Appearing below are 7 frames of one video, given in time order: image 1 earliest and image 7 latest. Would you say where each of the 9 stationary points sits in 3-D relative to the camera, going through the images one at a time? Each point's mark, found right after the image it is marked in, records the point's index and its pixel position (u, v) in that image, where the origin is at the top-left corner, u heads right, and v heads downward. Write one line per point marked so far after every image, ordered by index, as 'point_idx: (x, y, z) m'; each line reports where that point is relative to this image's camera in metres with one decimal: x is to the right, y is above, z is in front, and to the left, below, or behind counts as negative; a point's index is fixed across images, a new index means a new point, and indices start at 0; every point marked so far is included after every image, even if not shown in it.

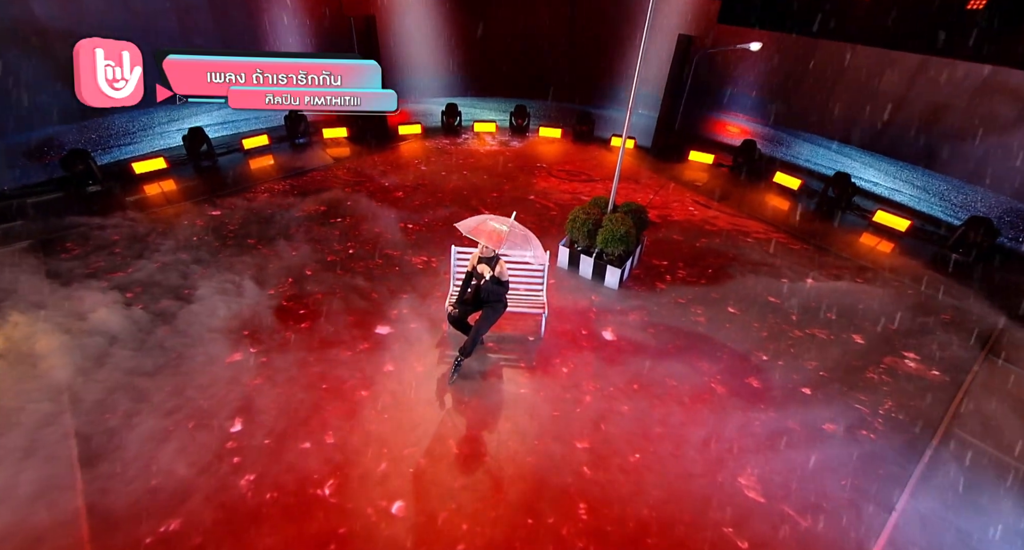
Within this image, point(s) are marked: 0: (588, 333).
0: (+1.1, -0.8, +6.6) m
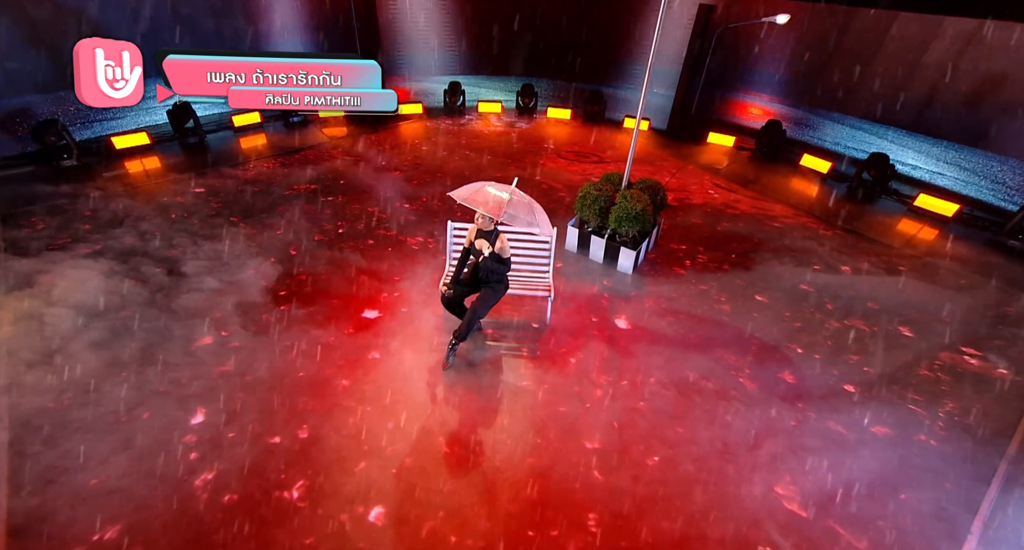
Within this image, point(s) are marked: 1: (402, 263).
0: (+1.1, -0.6, +5.9) m
1: (-1.7, +0.2, +7.1) m
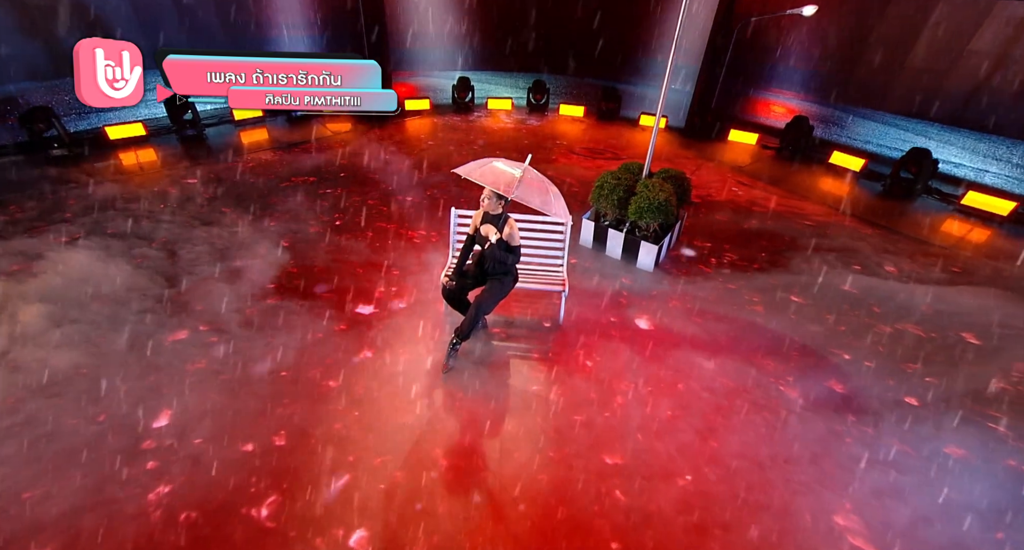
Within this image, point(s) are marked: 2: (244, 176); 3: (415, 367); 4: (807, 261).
0: (+1.2, -0.5, +5.3) m
1: (-1.6, +0.3, +6.6) m
2: (-5.0, +1.9, +8.5) m
3: (-1.0, -0.9, +4.7) m
4: (+4.2, +0.2, +6.5) m
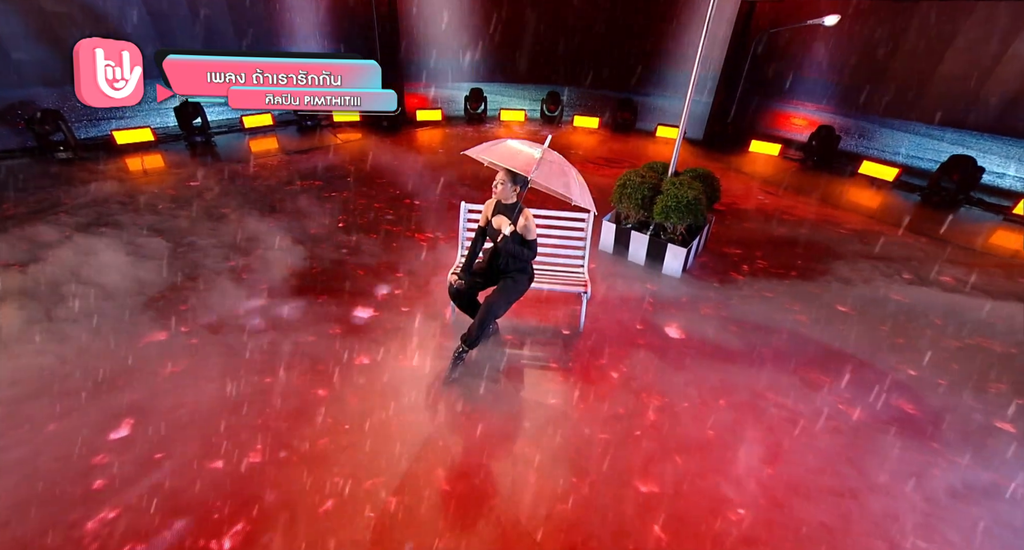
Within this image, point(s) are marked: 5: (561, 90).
0: (+1.4, -0.6, +4.7) m
1: (-1.4, +0.2, +6.1) m
2: (-4.7, +1.7, +8.2) m
3: (-0.9, -0.9, +4.1) m
4: (+4.4, +0.1, +5.9) m
5: (+1.4, +5.2, +12.8) m
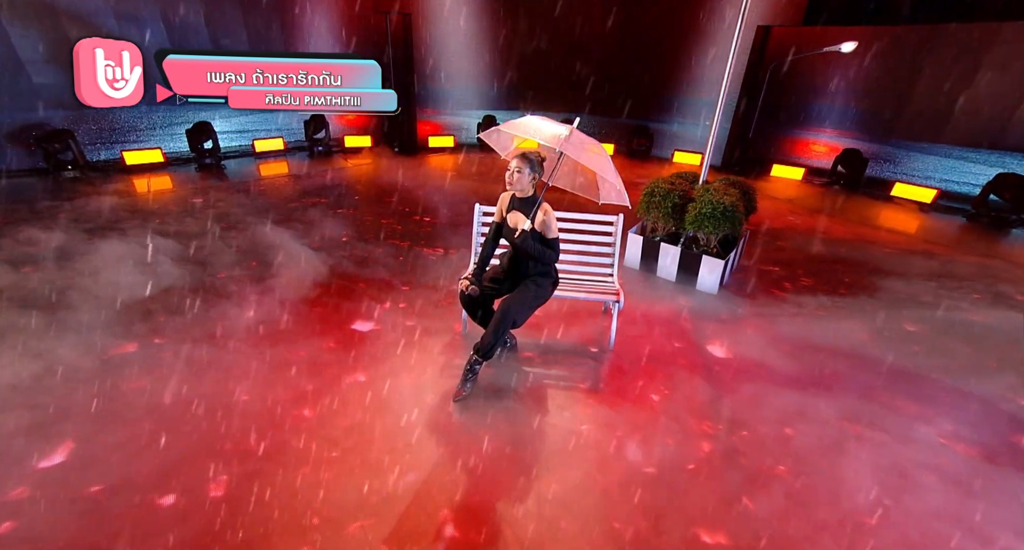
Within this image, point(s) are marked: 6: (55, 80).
0: (+1.5, -0.6, +4.1) m
1: (-1.2, 0.0, +5.6) m
2: (-4.5, +1.3, +7.9) m
3: (-0.7, -0.9, +3.5) m
4: (+4.6, -0.1, +5.3) m
5: (+1.7, +4.3, +12.7) m
6: (-8.1, +3.5, +8.0) m
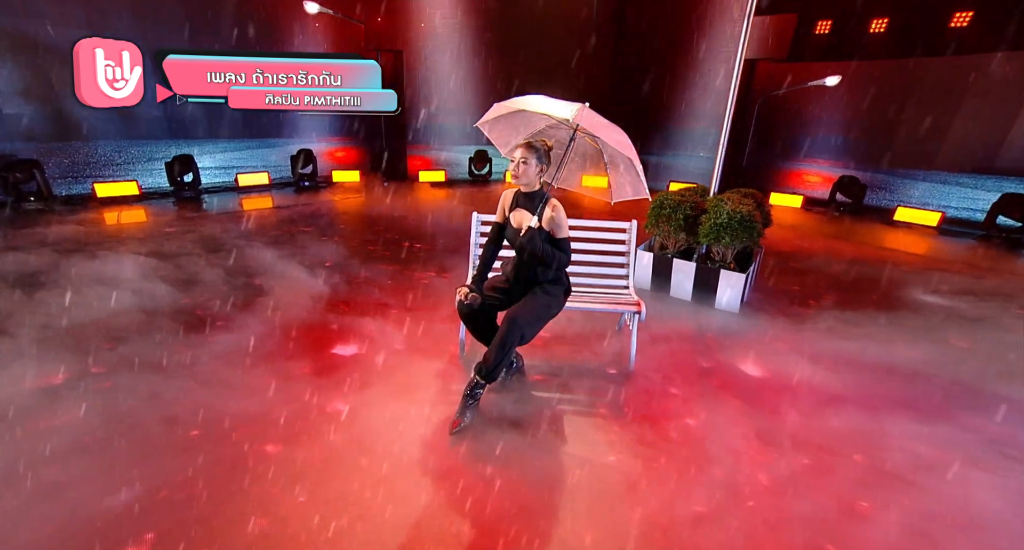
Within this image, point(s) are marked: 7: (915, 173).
0: (+1.6, -0.7, +3.6) m
1: (-1.2, -0.3, +5.1) m
2: (-4.6, +0.8, +7.4) m
3: (-0.7, -1.0, +2.9) m
4: (+4.6, -0.3, +4.9) m
5: (+1.5, +3.3, +12.6) m
6: (-8.2, +2.9, +7.7) m
7: (+8.5, +2.2, +9.6) m
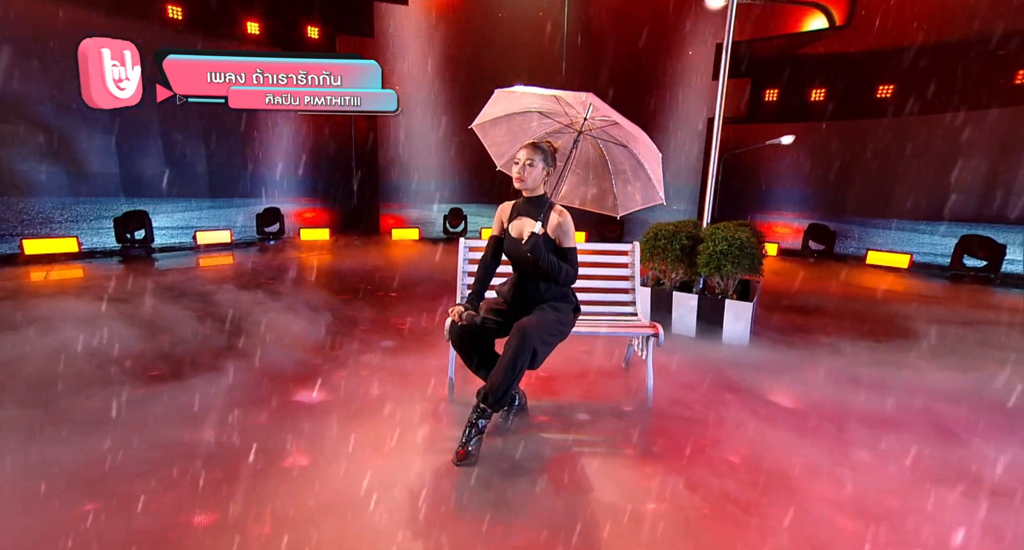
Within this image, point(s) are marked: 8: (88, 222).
0: (+1.6, -0.8, +3.1) m
1: (-1.3, -0.7, +4.5) m
2: (-4.8, -0.1, +6.7) m
3: (-0.6, -1.0, +2.3) m
4: (+4.5, -0.6, +4.7) m
5: (+0.8, +1.8, +12.7) m
6: (-8.5, +1.8, +7.1) m
7: (+8.0, +1.2, +10.0) m
8: (-7.7, +1.0, +8.3) m
